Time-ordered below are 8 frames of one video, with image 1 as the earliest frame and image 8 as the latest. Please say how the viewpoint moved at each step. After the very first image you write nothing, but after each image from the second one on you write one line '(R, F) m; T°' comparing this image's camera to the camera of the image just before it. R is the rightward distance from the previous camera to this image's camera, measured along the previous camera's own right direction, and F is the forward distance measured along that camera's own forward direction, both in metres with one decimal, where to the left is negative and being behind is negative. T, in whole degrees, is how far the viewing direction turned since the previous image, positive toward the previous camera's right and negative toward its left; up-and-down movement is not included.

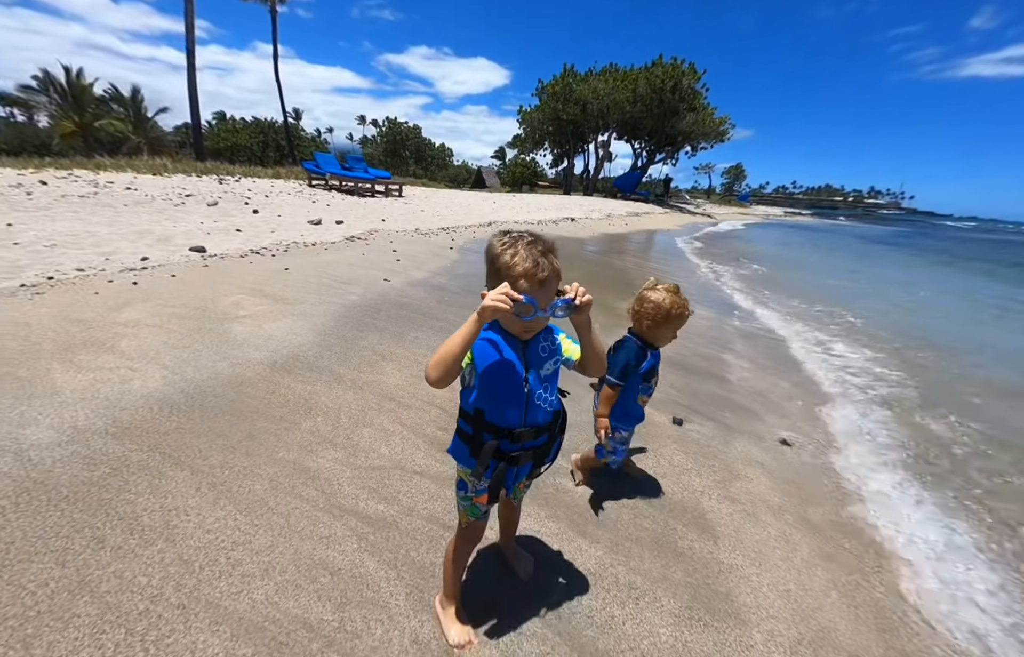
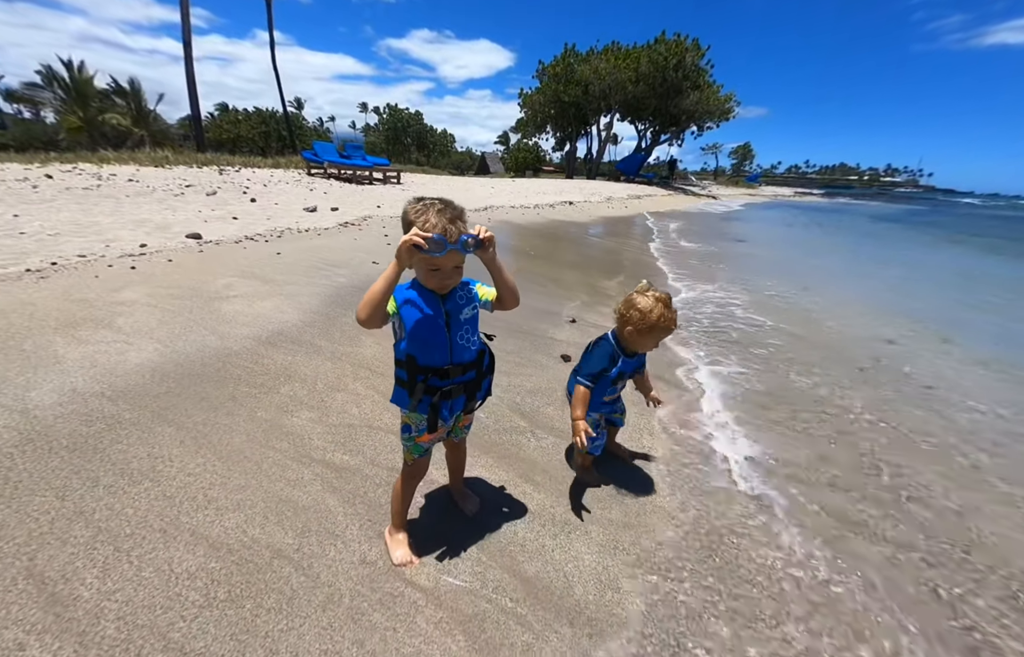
(+0.3, -0.2) m; -1°
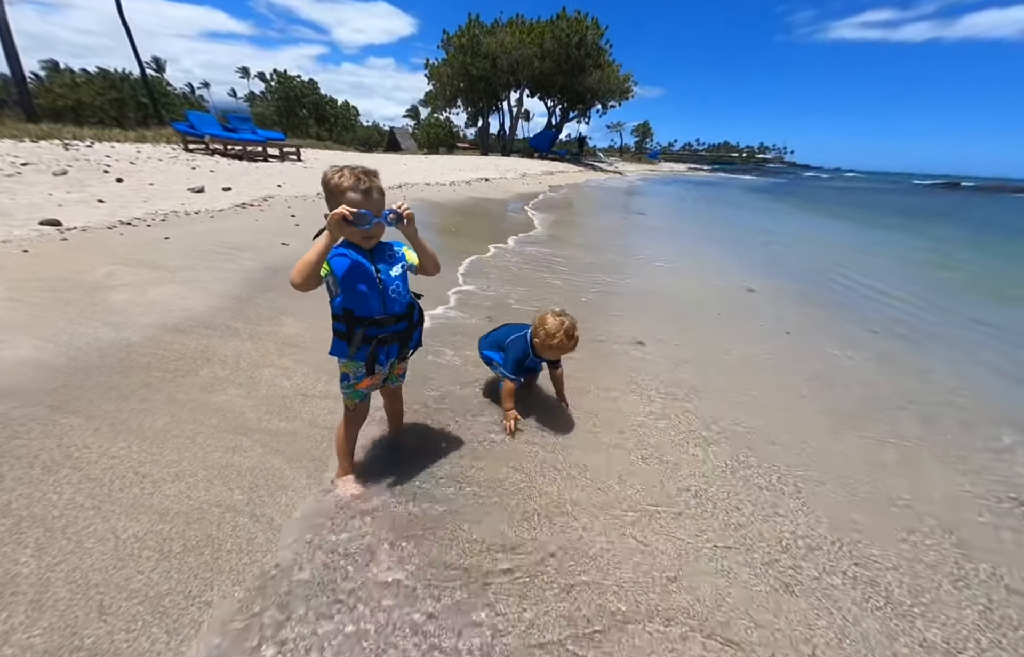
(0.0, -0.3) m; +11°
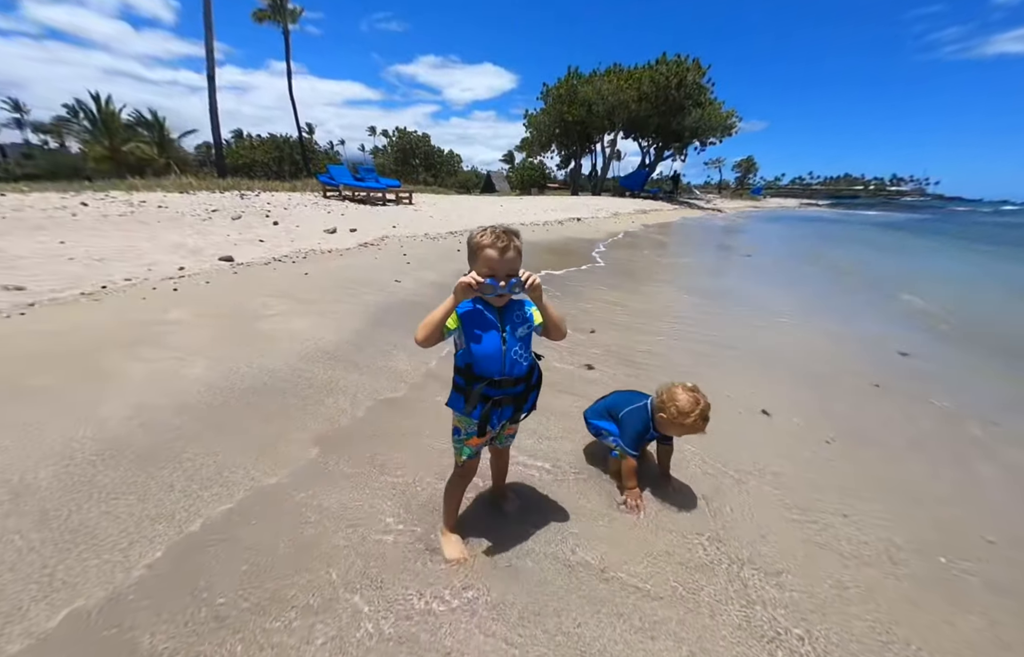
(-0.2, +0.1) m; -12°
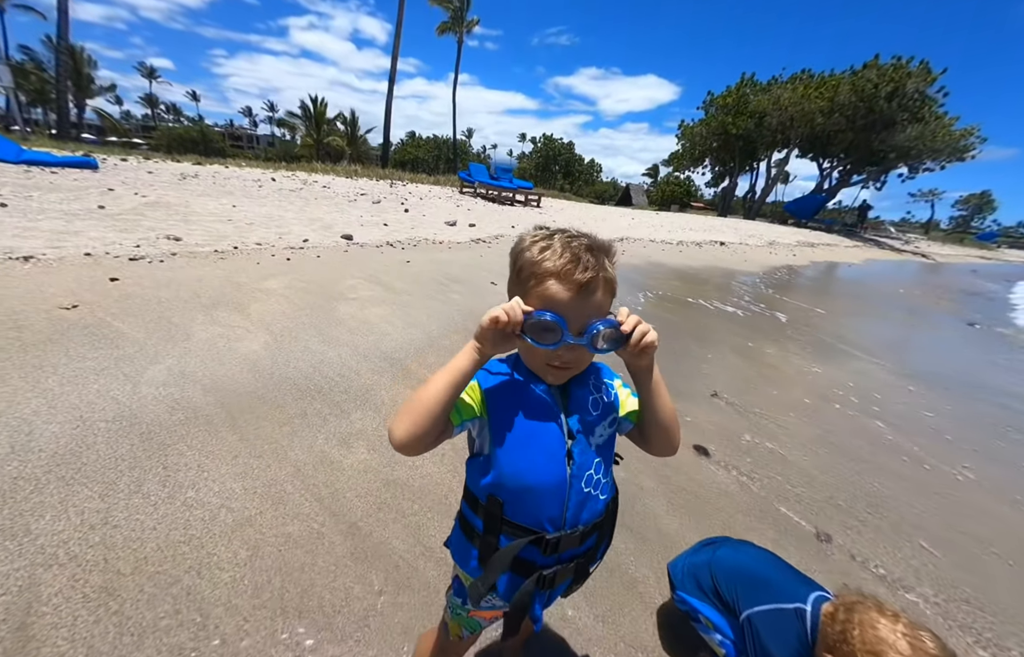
(+0.1, +0.8) m; -17°
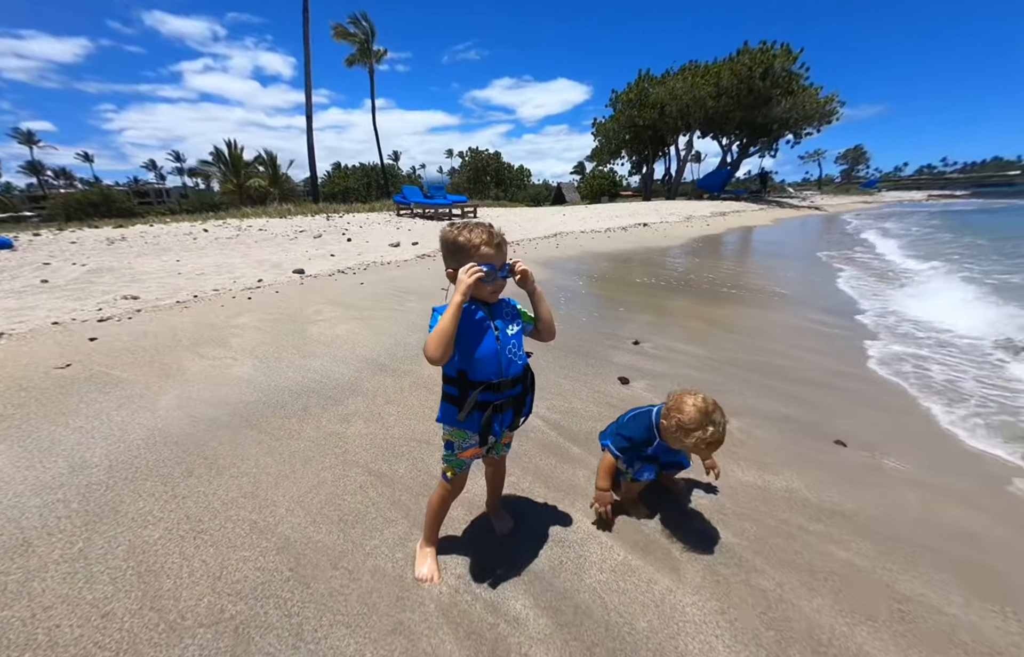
(+0.1, -0.7) m; +6°
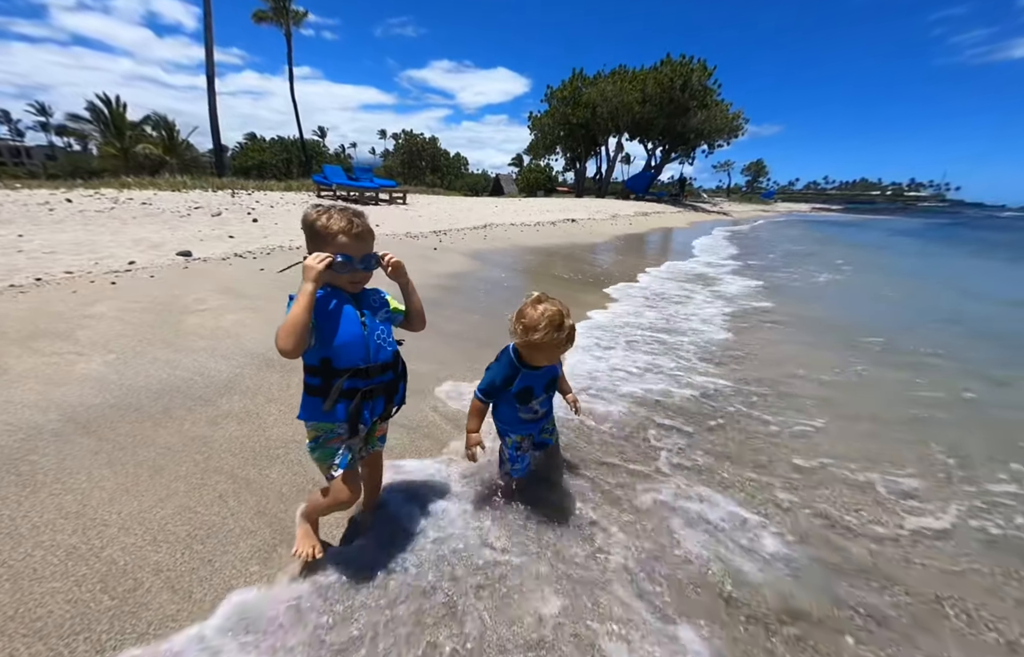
(+0.3, 0.0) m; +9°
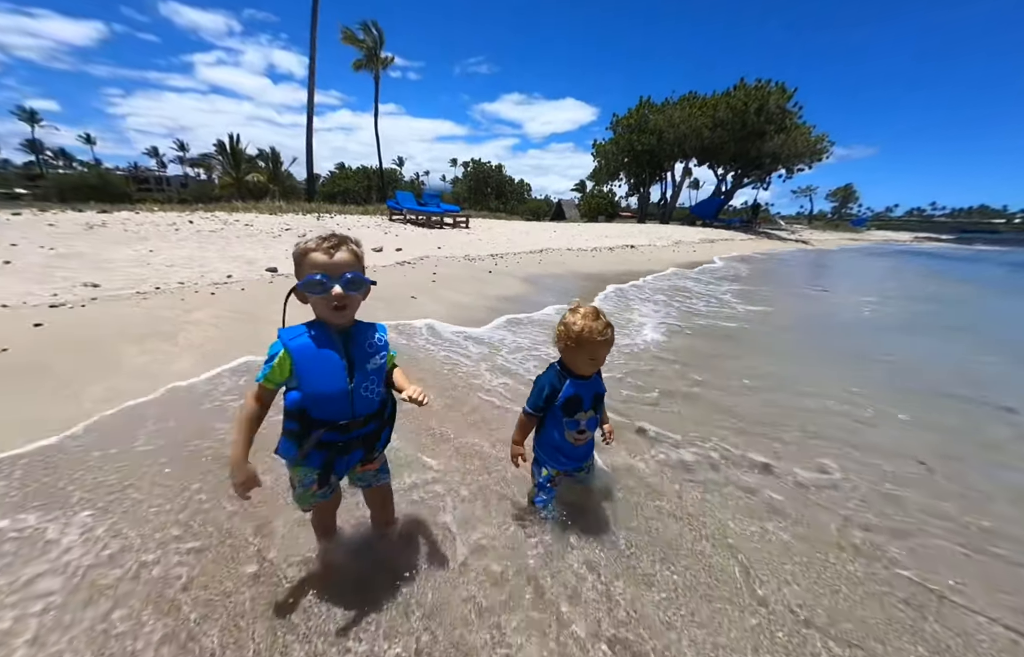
(+0.1, 0.0) m; -9°
